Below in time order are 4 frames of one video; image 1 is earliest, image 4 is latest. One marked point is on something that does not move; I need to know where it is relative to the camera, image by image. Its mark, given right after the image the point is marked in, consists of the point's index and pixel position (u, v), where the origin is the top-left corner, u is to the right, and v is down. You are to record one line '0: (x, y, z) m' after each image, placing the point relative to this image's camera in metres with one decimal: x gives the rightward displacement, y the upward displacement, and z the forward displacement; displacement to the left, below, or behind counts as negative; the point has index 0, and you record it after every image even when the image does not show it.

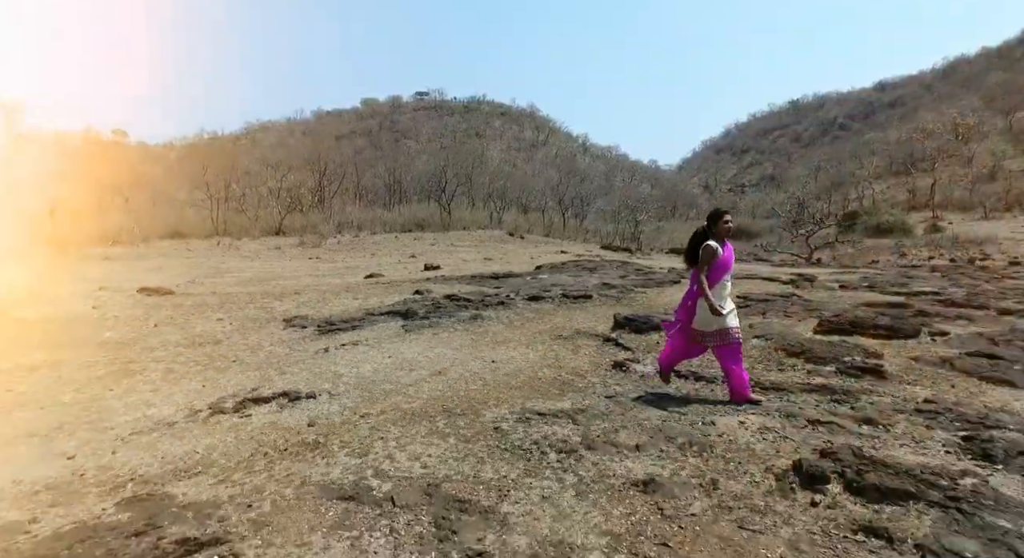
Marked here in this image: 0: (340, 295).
0: (-2.5, -0.3, +8.3) m
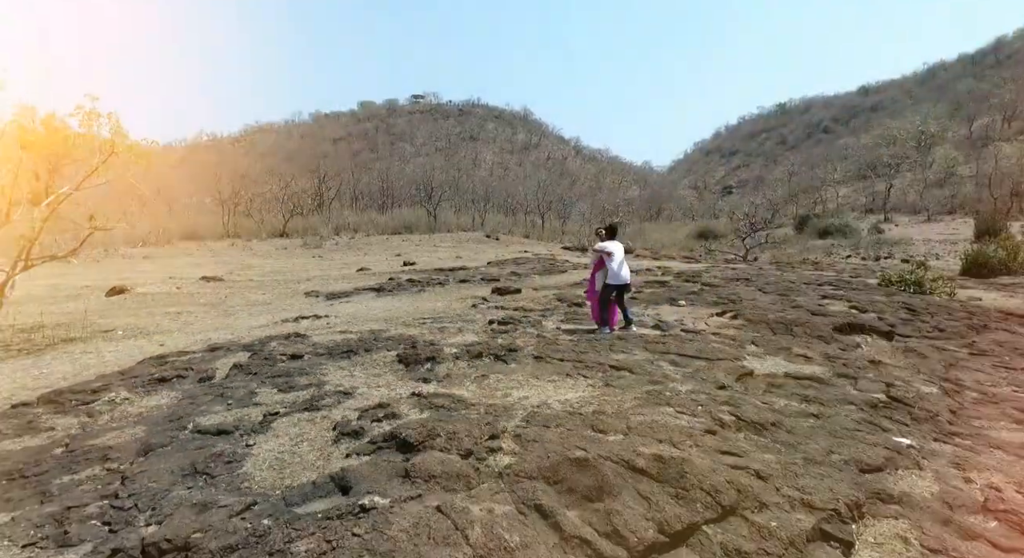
0: (-3.9, -0.1, +12.8) m
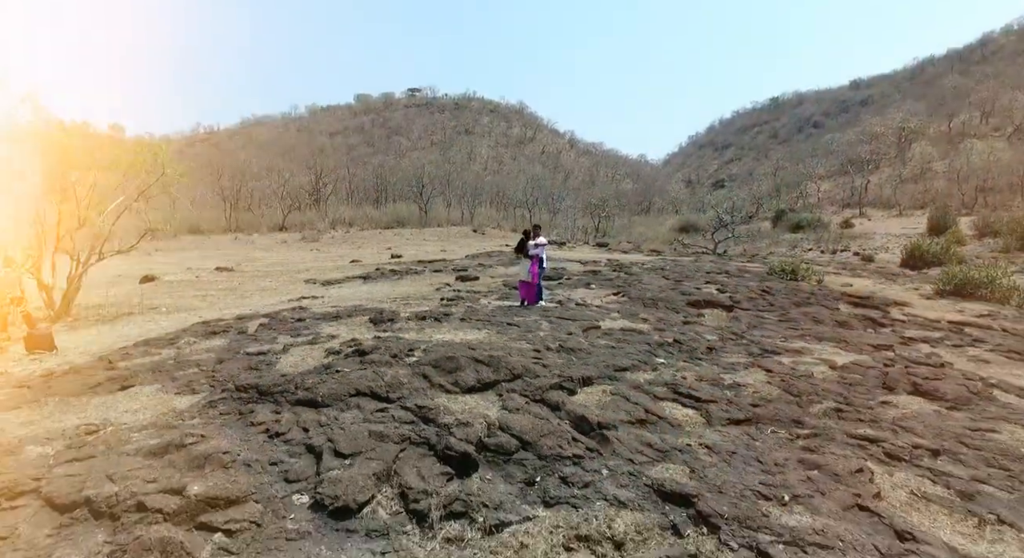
0: (-4.8, +0.2, +15.1) m
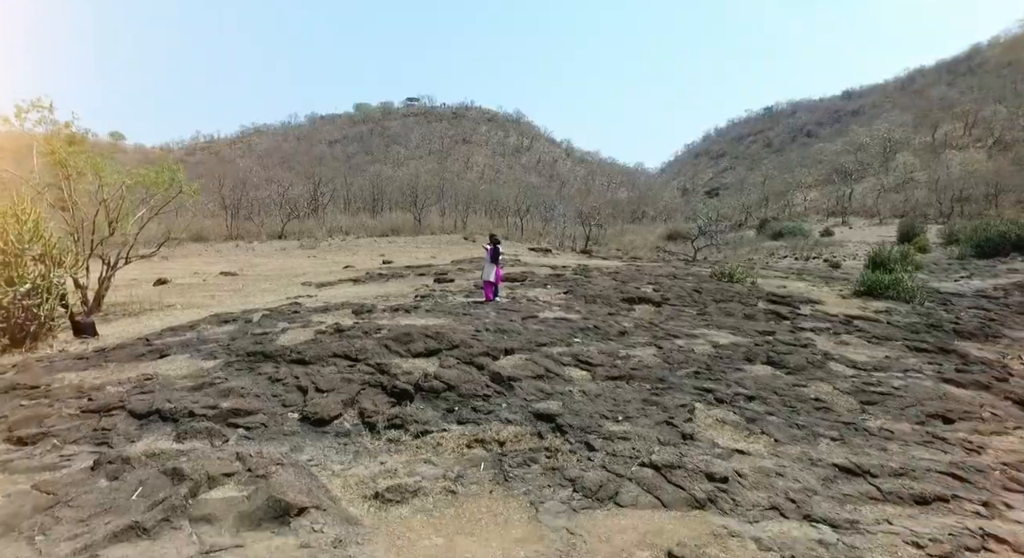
0: (-5.4, +0.1, +16.6) m
